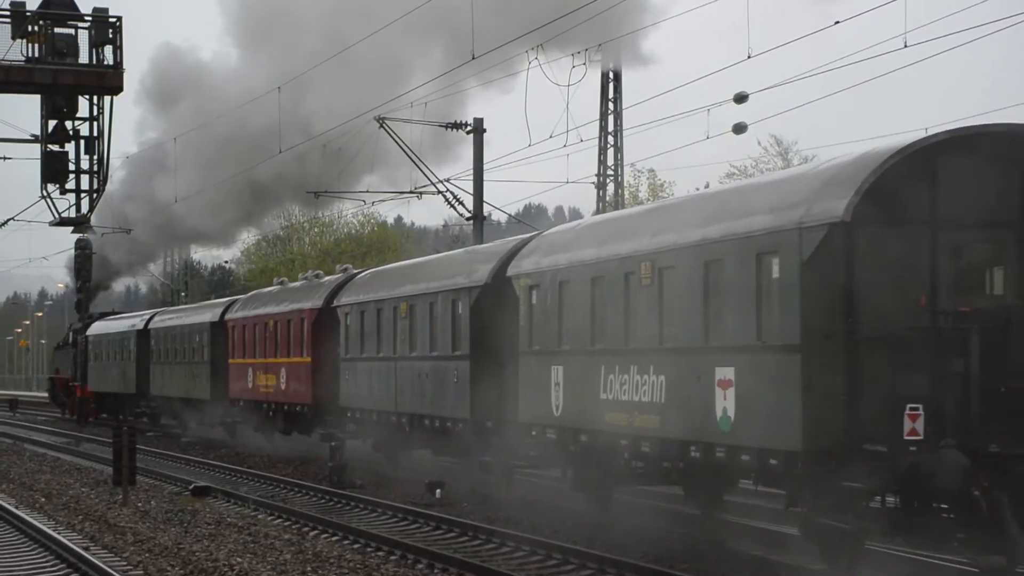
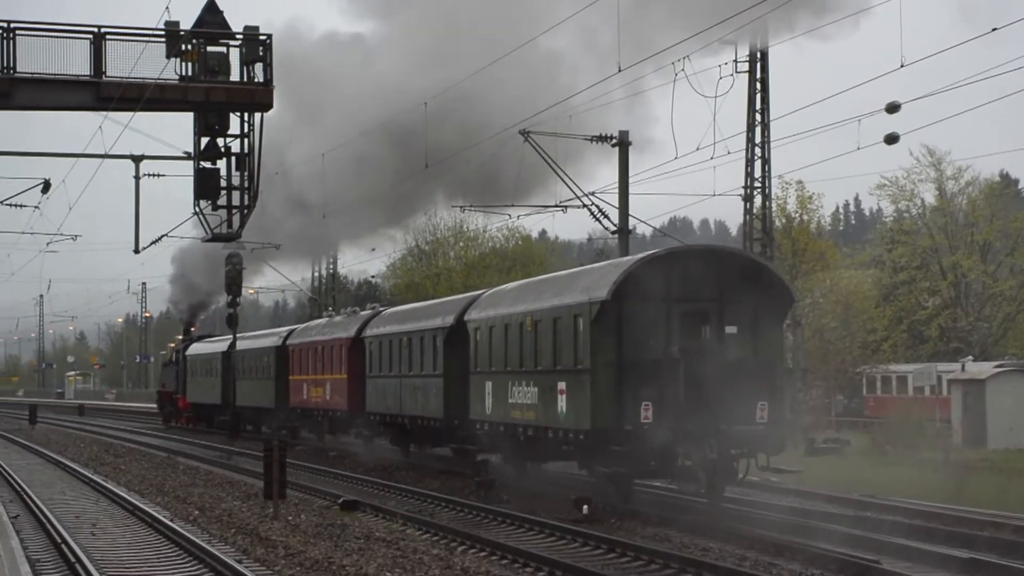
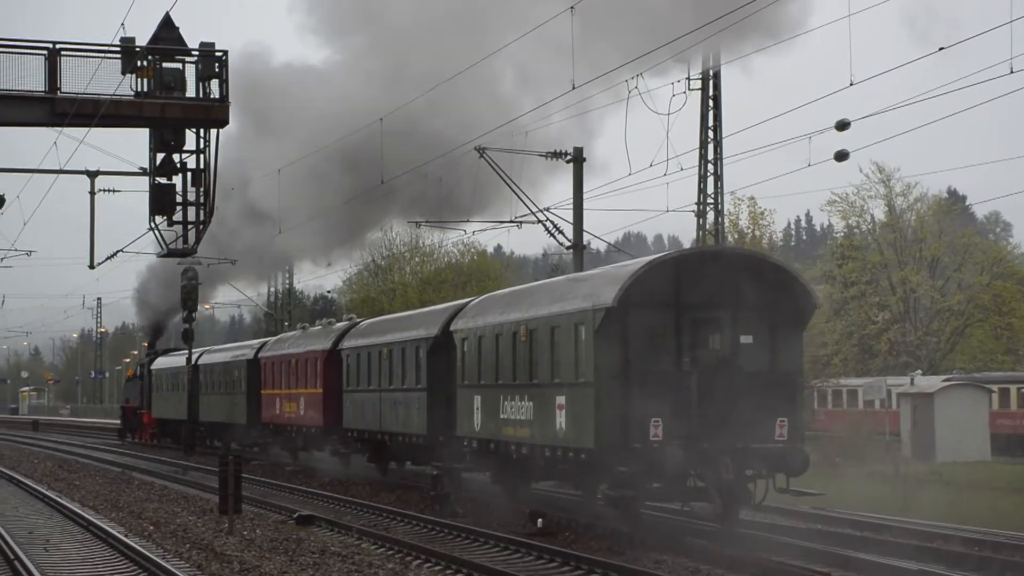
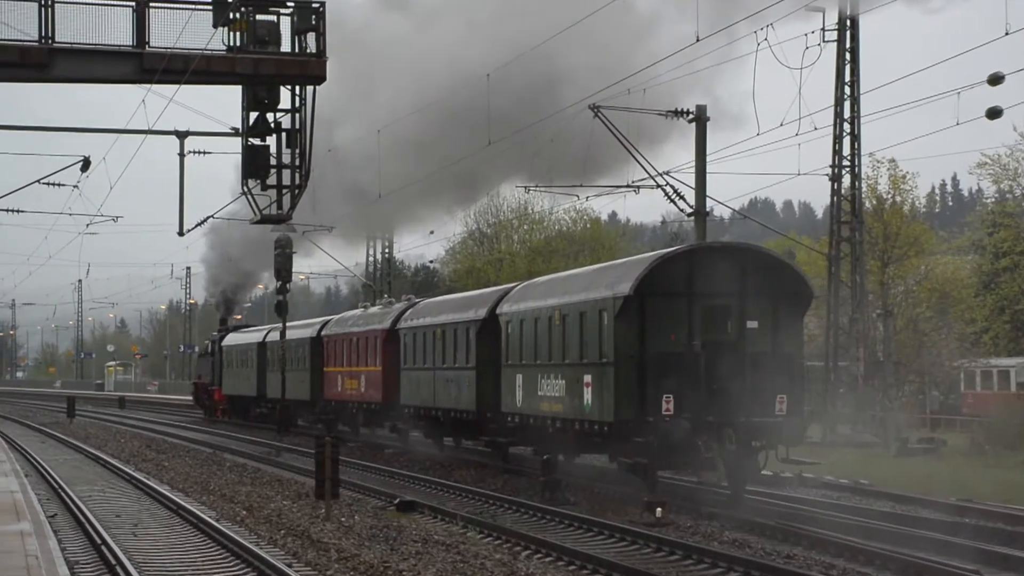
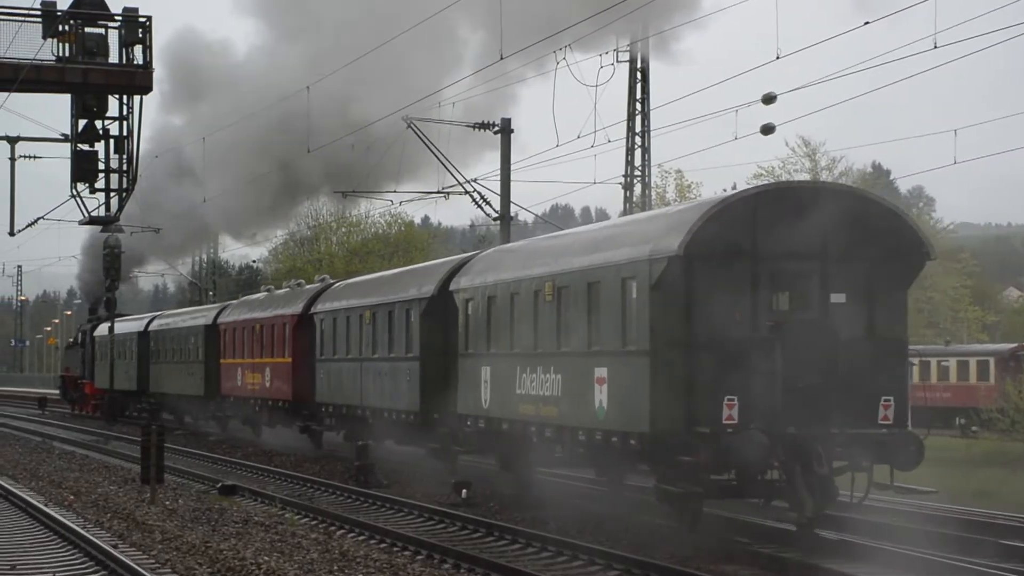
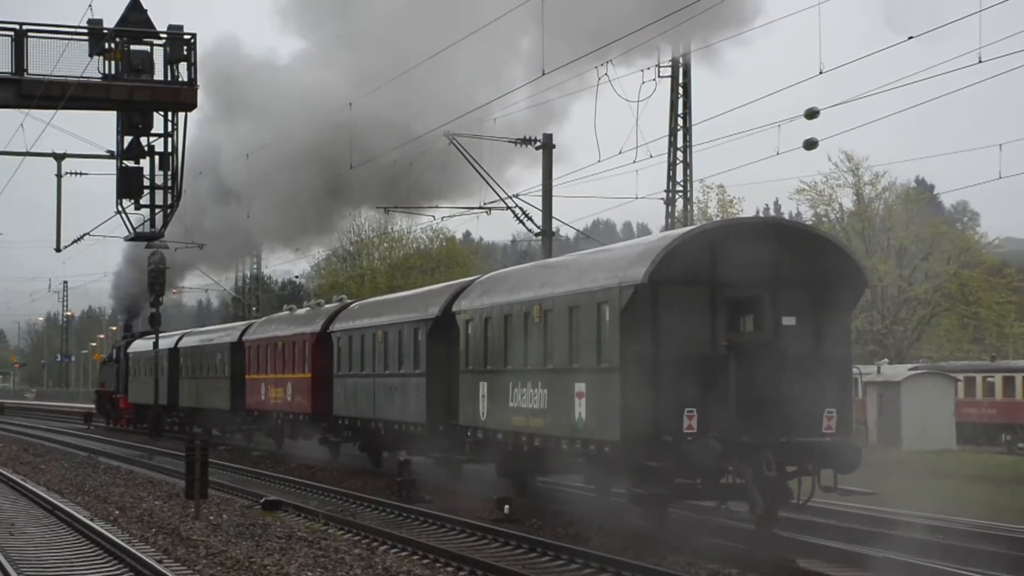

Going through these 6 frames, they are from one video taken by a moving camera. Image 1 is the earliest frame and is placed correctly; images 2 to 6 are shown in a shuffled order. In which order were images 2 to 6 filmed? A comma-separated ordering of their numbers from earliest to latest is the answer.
5, 6, 3, 2, 4
